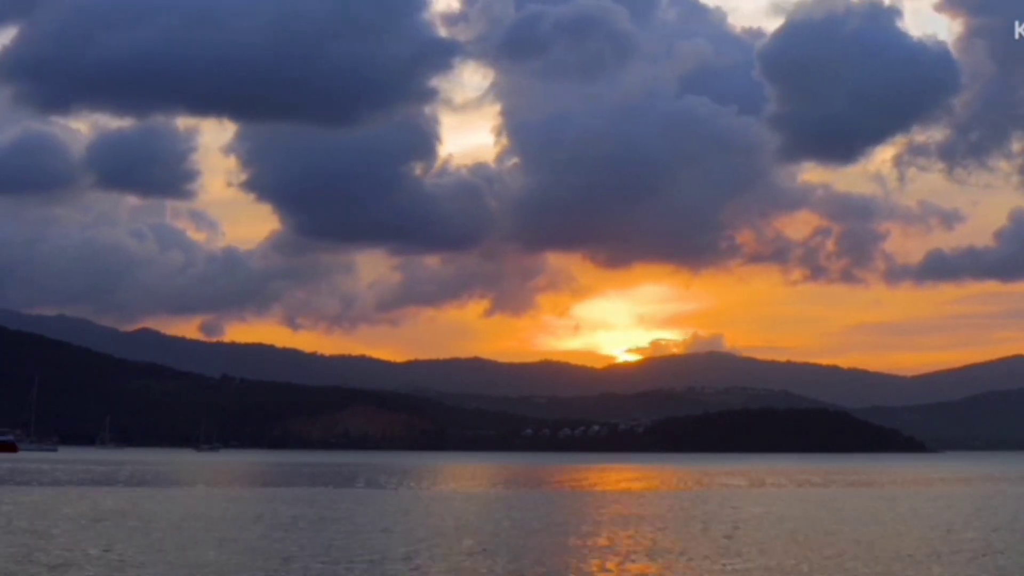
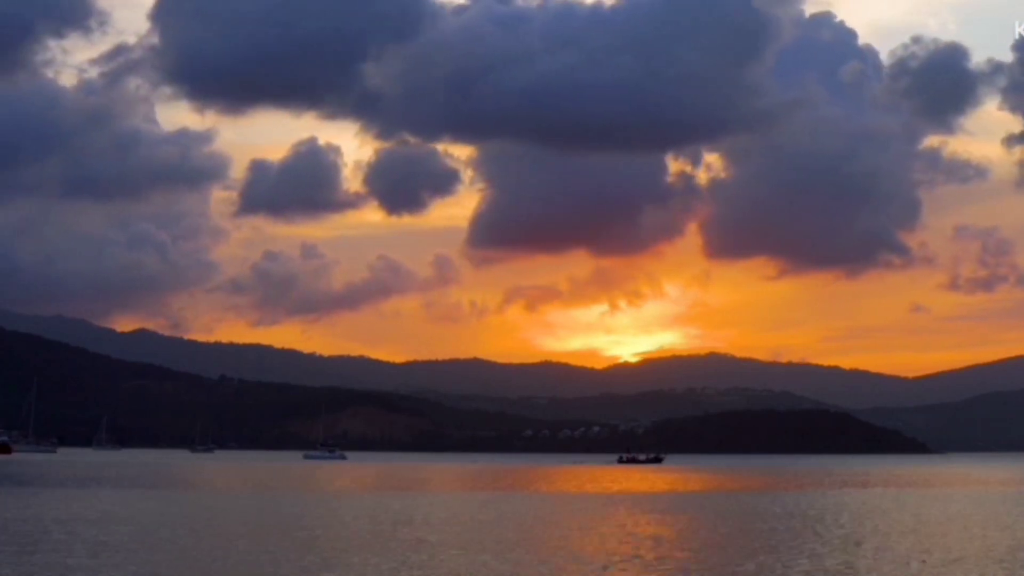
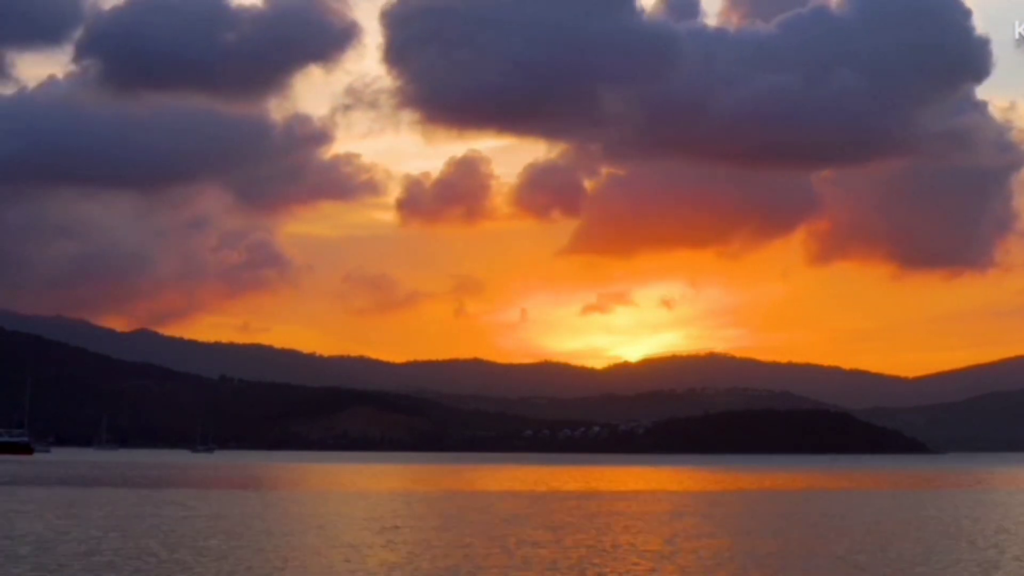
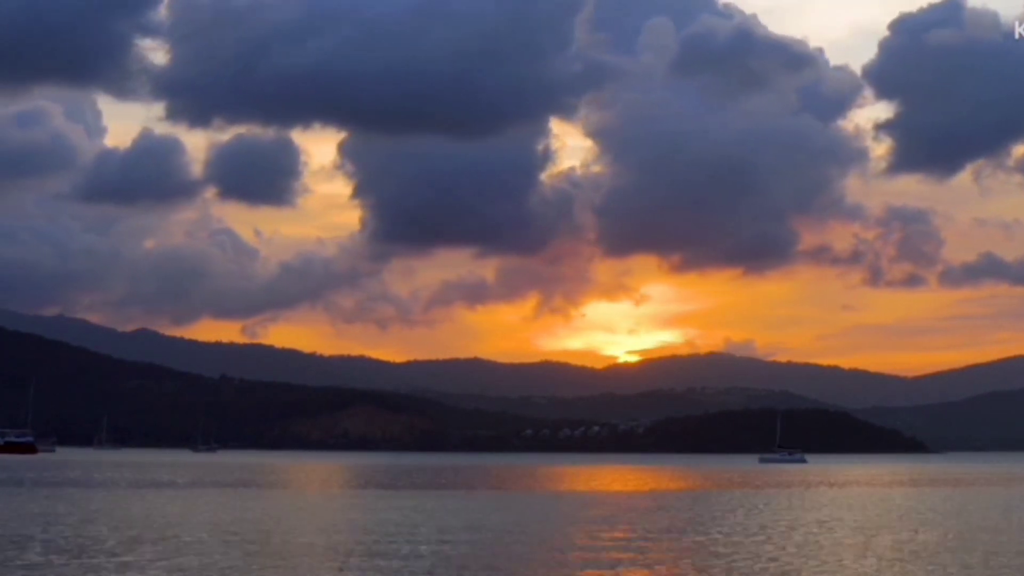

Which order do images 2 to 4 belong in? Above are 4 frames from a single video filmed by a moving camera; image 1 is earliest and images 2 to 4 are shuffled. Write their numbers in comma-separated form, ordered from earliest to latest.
4, 2, 3
